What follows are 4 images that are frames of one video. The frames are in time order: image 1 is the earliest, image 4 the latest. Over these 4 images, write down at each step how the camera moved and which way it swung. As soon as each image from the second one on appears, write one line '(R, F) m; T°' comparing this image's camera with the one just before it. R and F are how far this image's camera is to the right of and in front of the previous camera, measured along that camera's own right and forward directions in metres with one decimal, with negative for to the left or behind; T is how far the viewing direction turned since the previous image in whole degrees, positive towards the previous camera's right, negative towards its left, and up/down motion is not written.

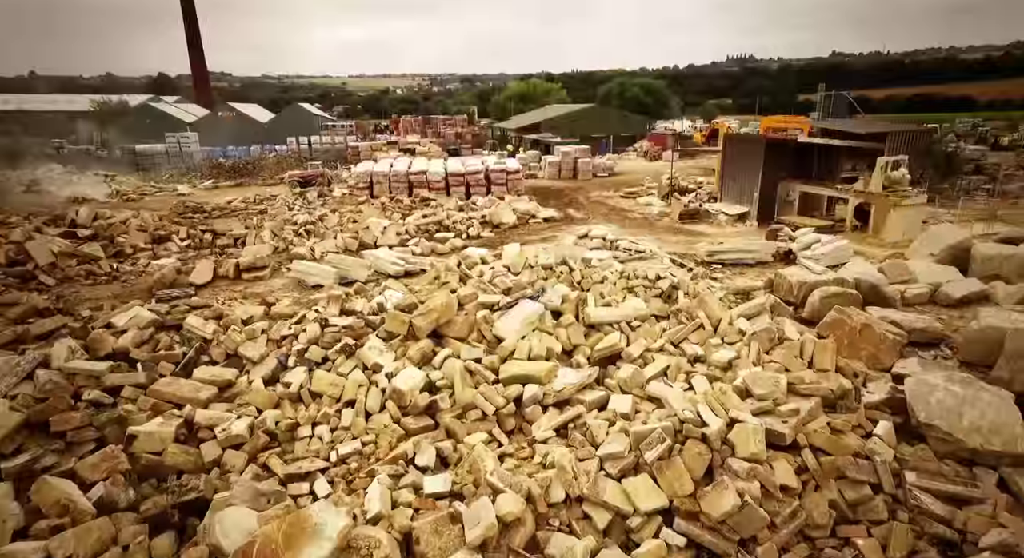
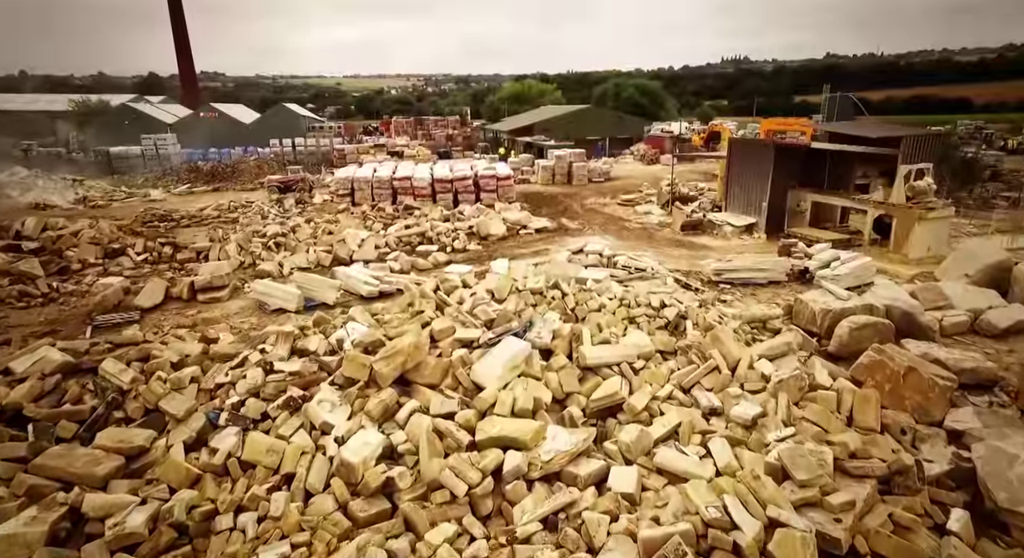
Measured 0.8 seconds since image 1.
(+0.1, +1.1) m; 0°
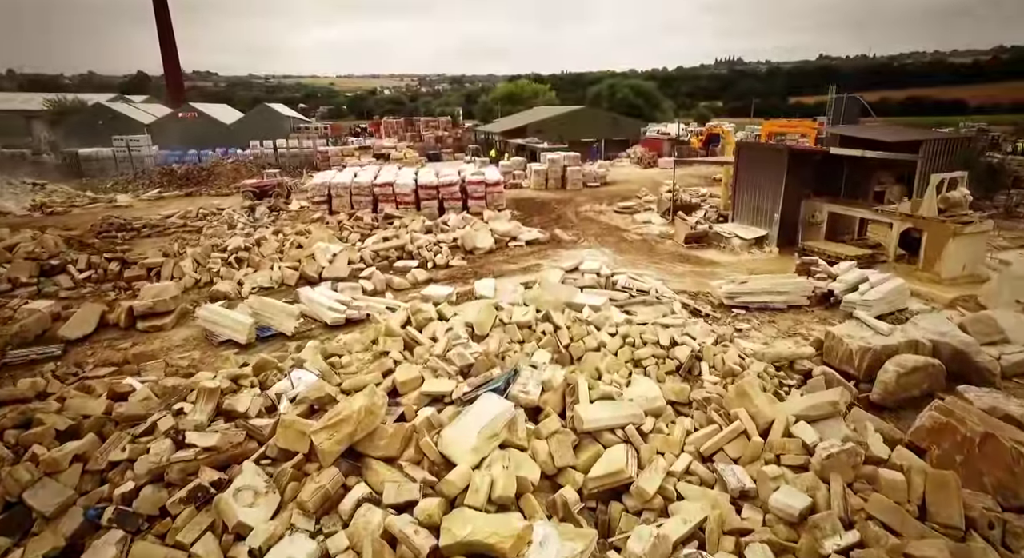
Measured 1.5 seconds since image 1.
(+0.1, +1.2) m; +1°
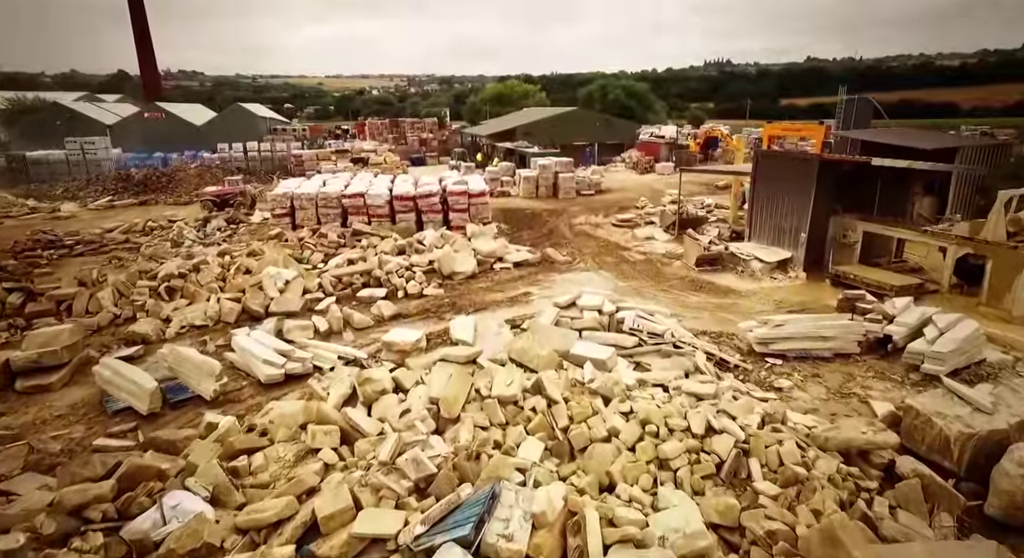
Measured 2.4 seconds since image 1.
(+0.1, +1.8) m; +1°
